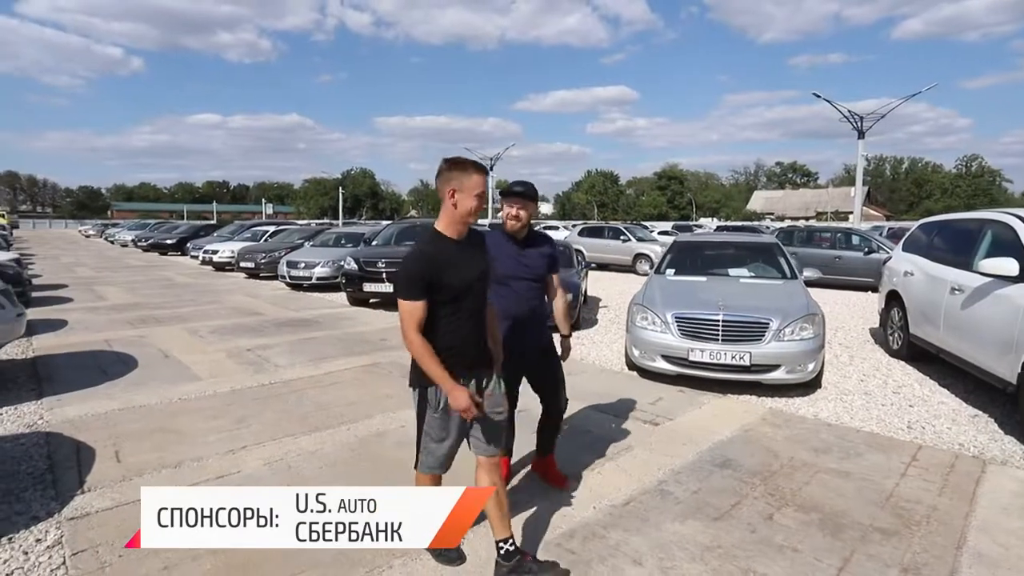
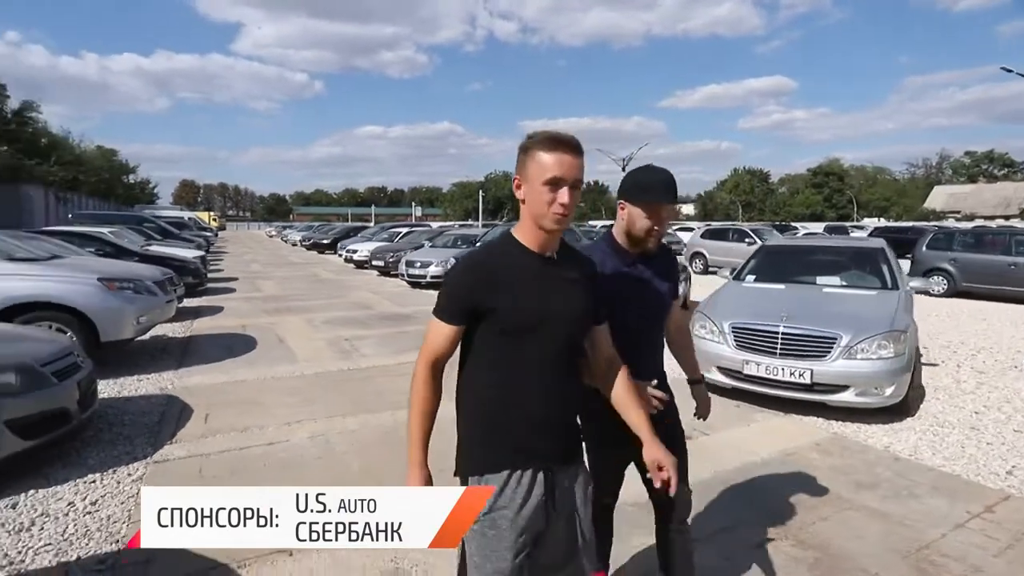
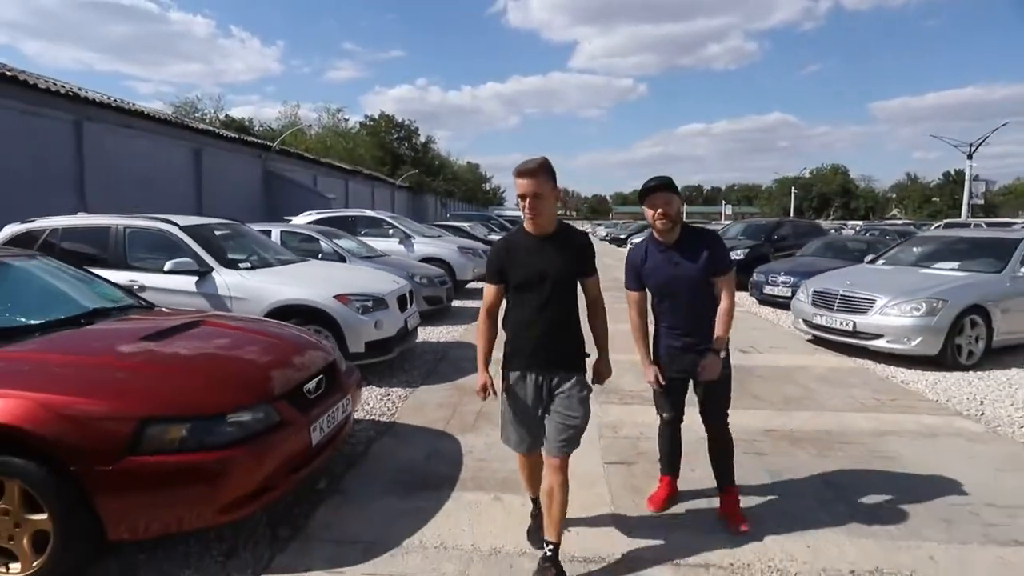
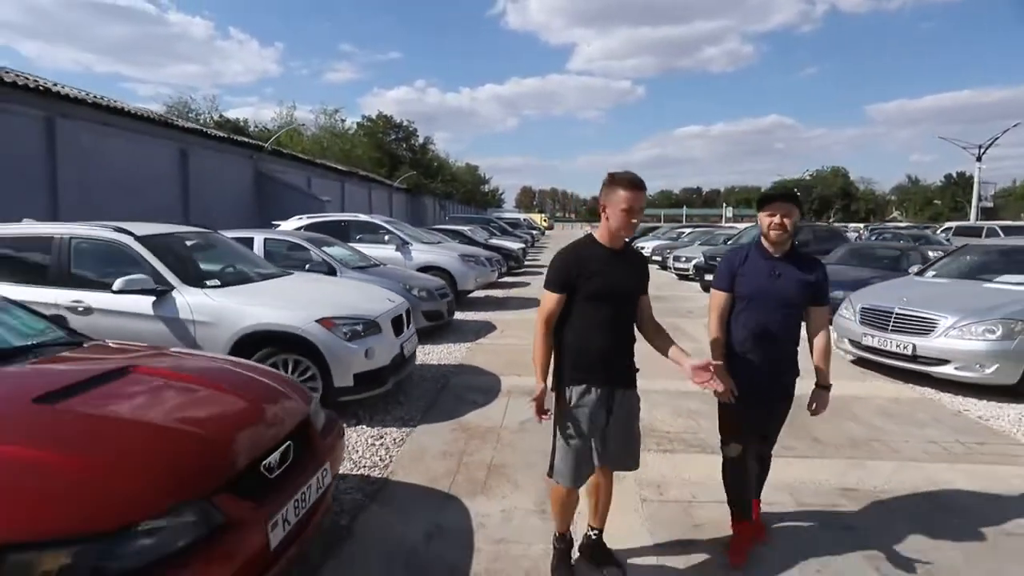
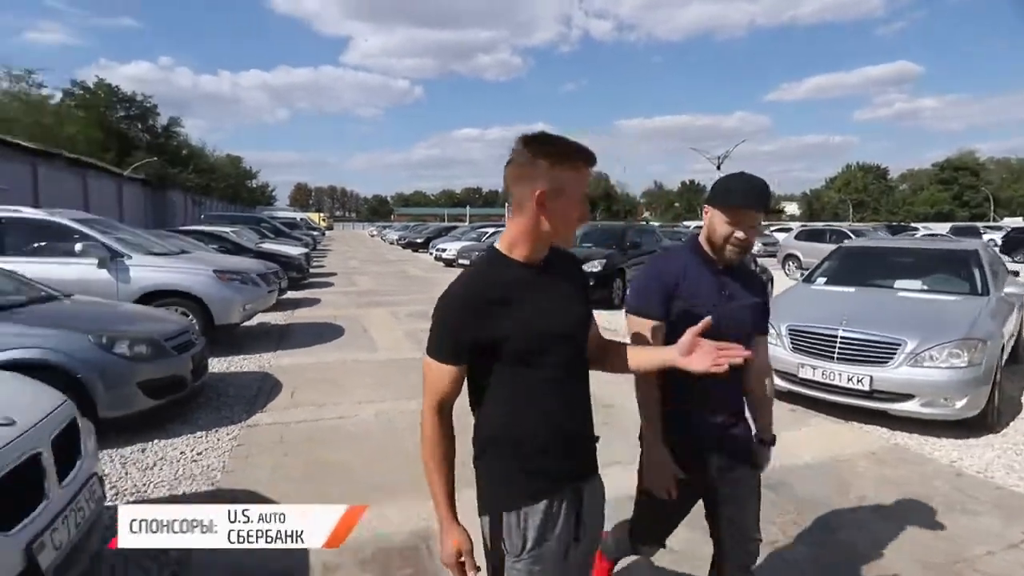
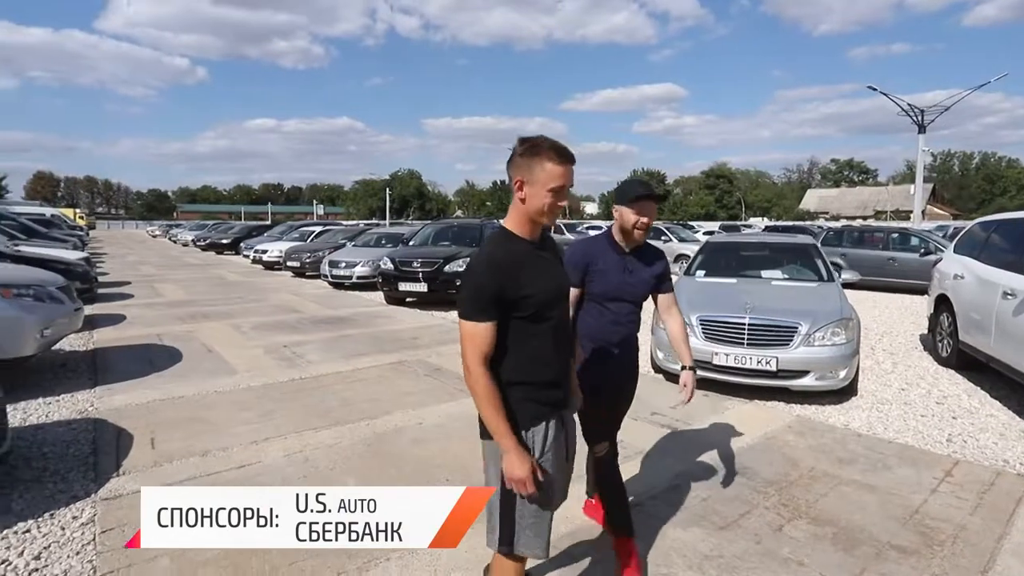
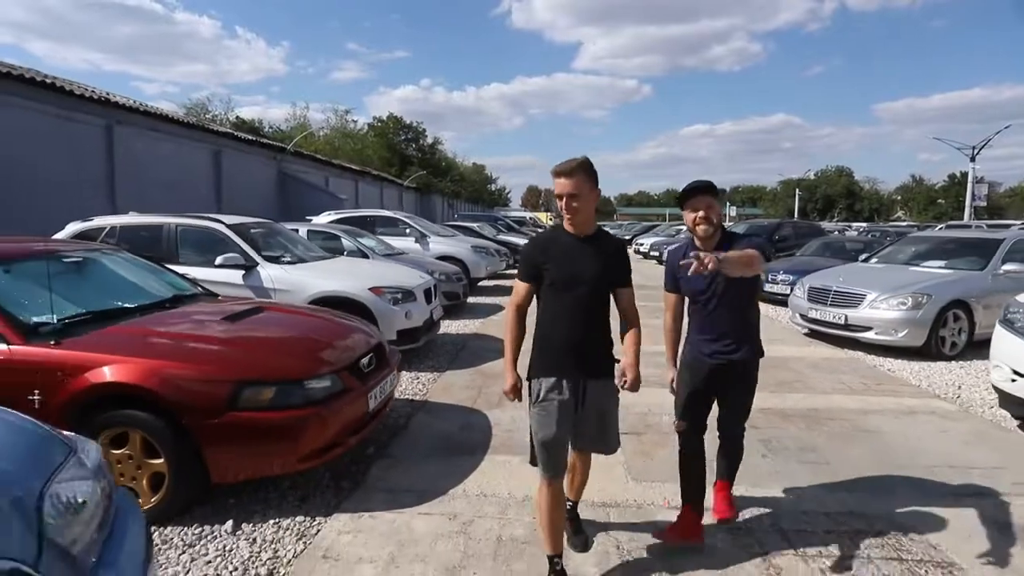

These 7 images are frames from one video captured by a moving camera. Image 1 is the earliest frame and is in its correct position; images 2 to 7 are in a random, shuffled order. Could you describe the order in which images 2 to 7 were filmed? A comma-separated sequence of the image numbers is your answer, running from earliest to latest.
6, 2, 5, 4, 3, 7
